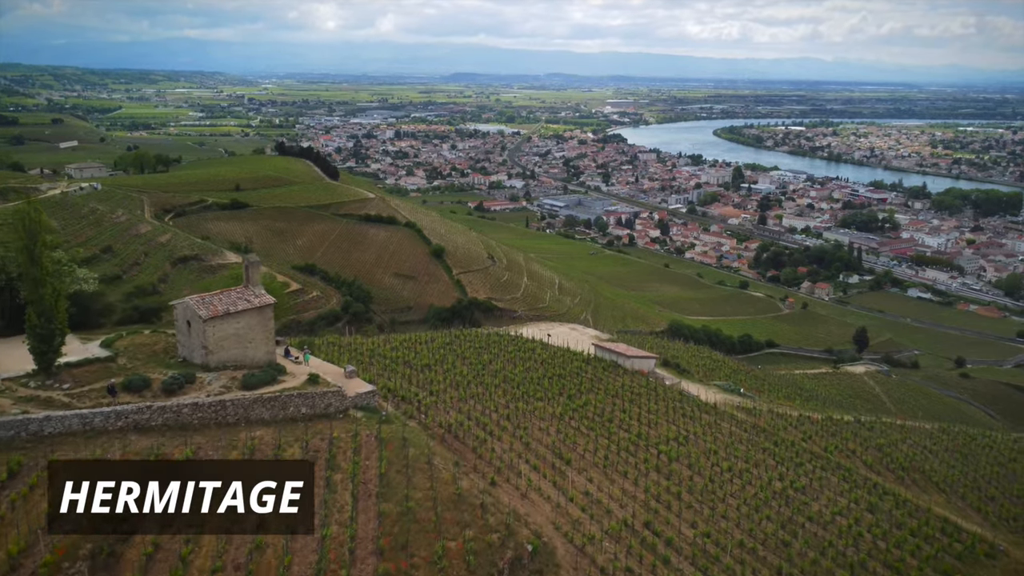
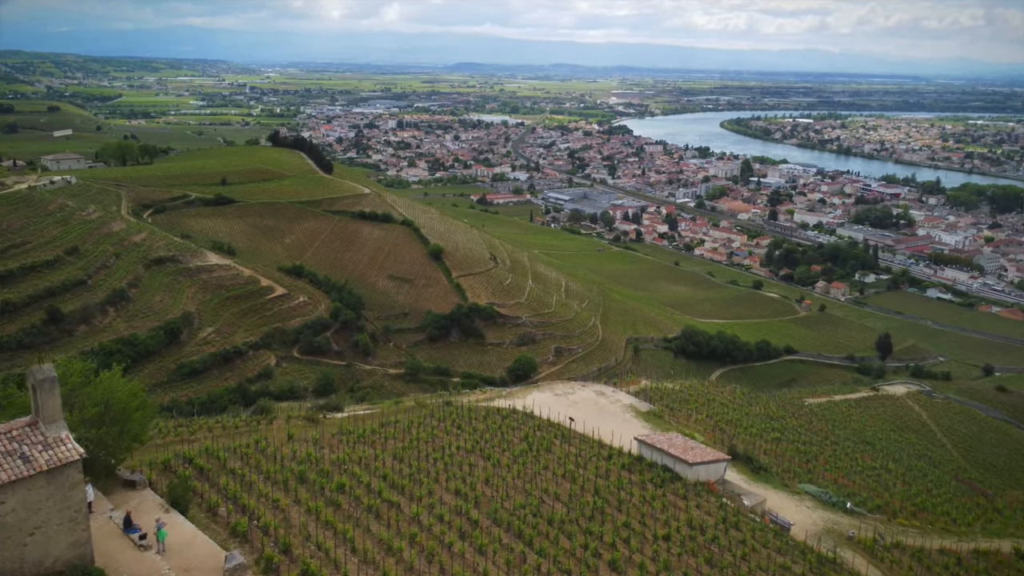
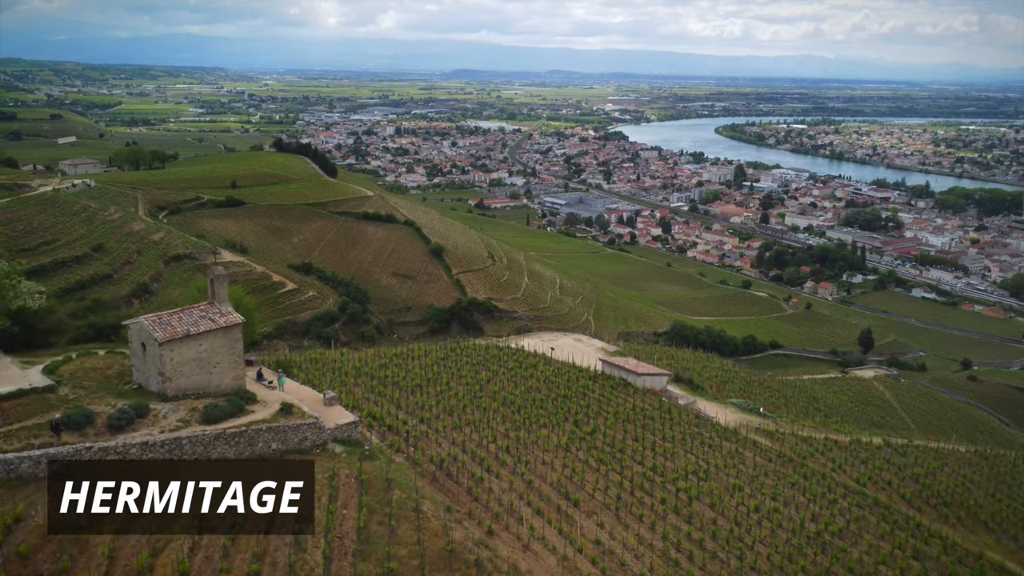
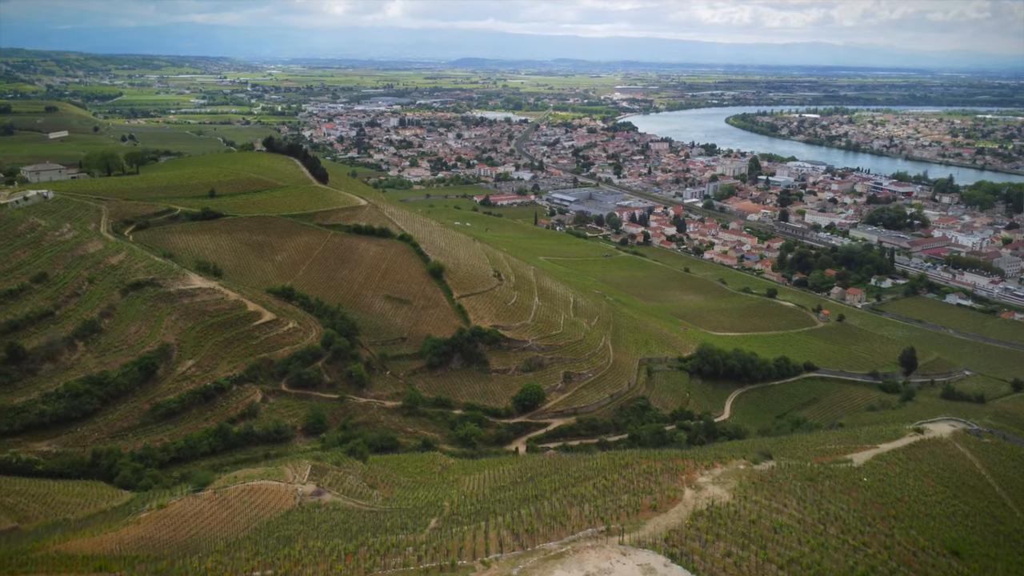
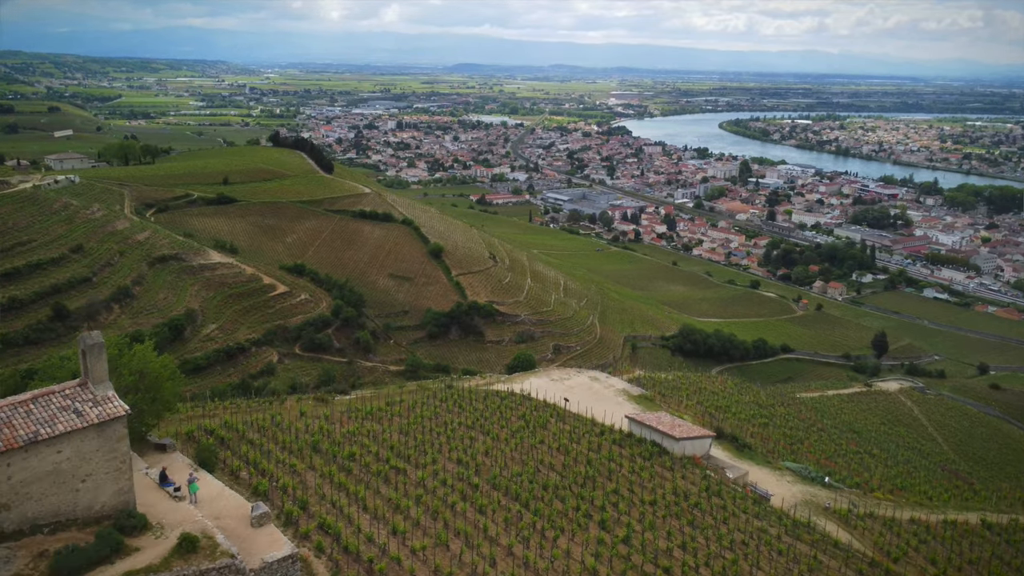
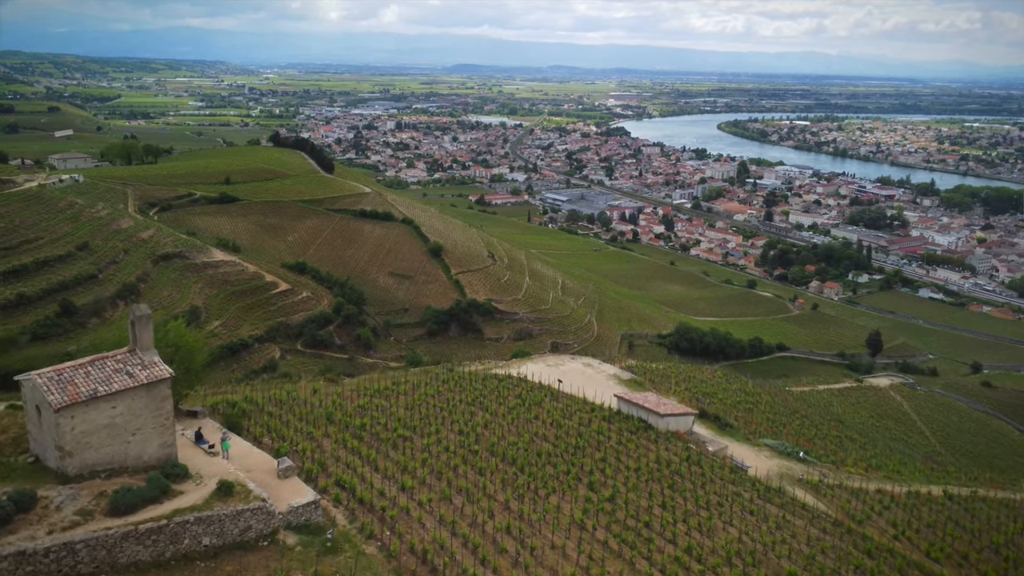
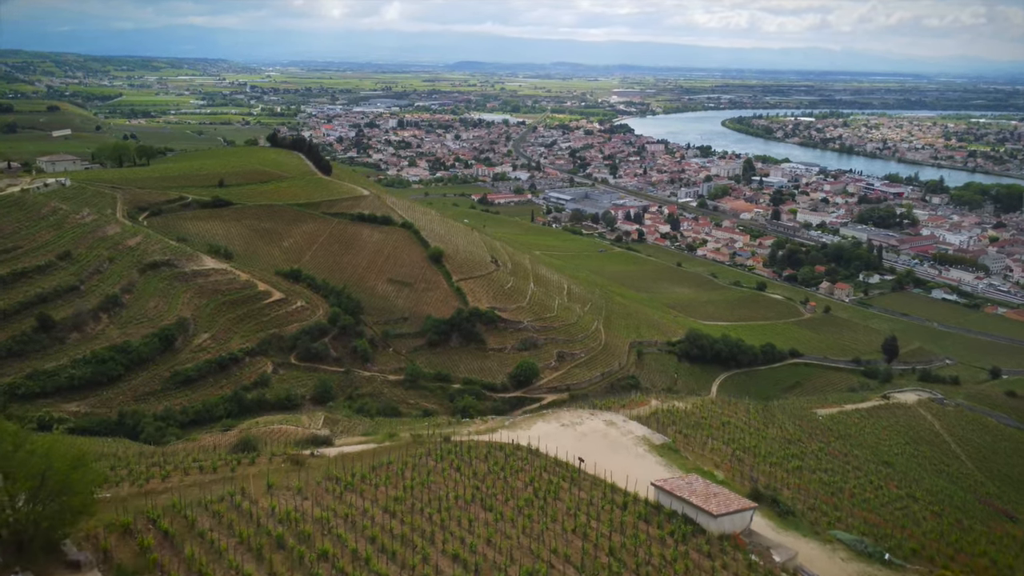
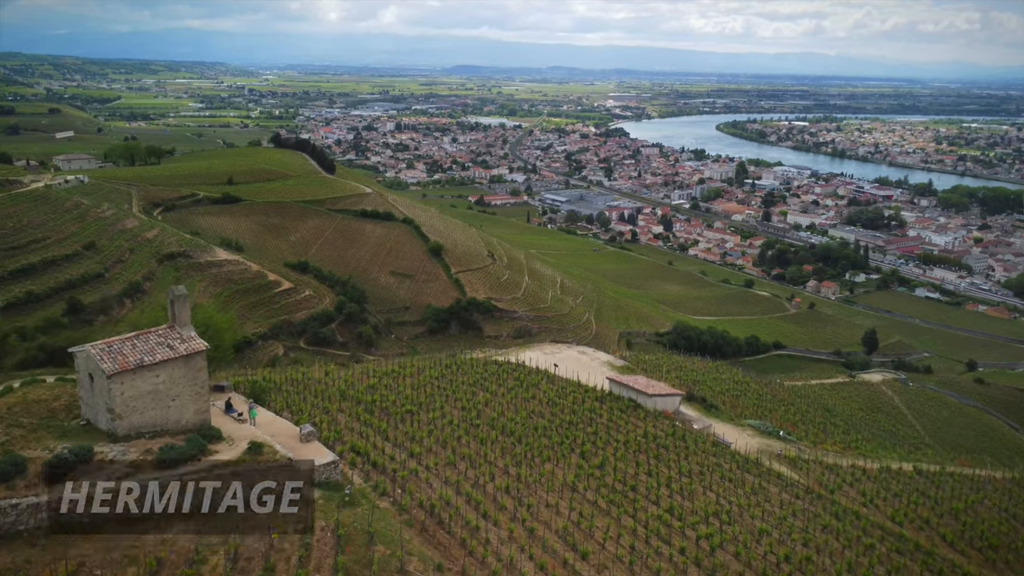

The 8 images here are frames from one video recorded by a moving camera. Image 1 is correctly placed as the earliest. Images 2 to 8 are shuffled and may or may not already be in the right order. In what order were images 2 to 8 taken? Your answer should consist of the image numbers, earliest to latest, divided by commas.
3, 8, 6, 5, 2, 7, 4
